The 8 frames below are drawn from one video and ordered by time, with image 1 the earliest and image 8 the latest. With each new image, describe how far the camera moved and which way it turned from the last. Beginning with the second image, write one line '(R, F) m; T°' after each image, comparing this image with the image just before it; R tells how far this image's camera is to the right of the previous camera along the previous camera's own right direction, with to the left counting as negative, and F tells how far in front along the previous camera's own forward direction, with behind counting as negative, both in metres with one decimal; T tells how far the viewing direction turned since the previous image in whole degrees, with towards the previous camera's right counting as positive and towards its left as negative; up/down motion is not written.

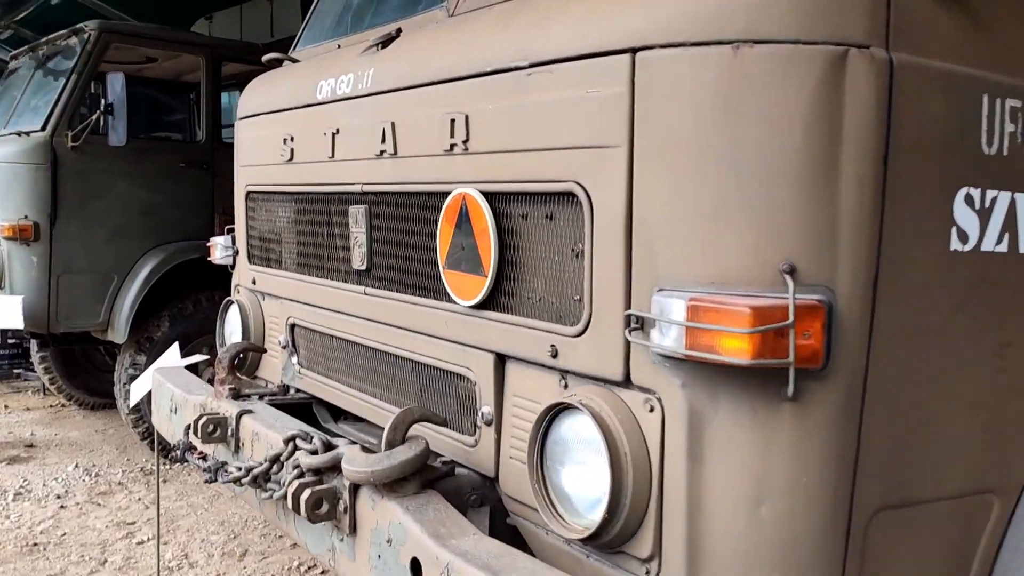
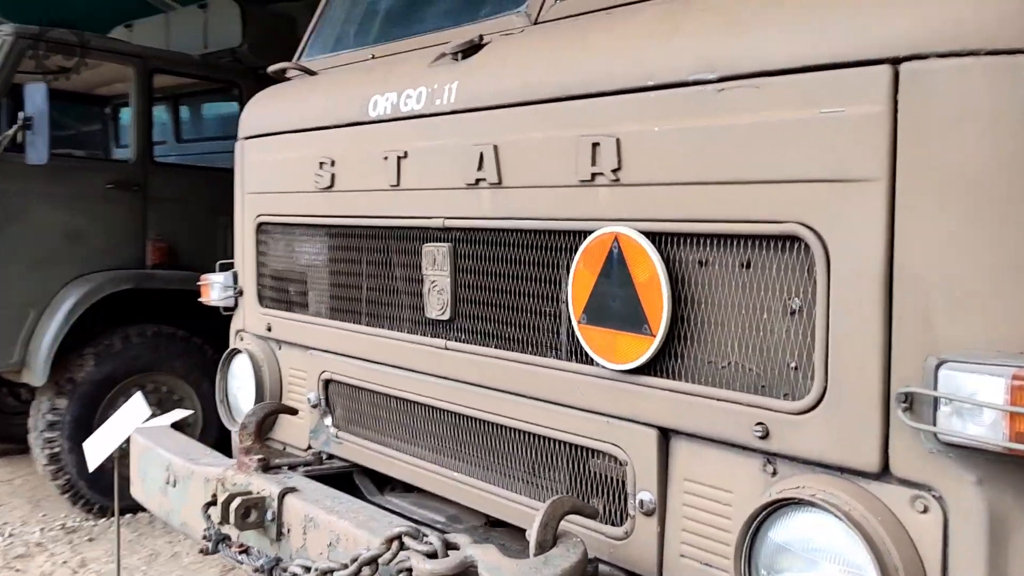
(-0.4, +0.3) m; +6°
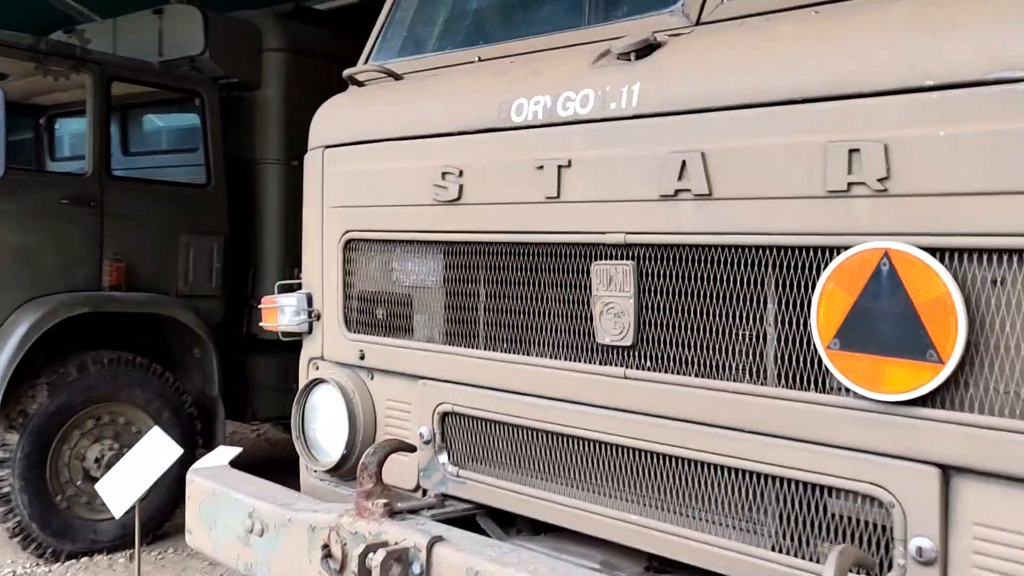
(-0.4, +0.2) m; +6°
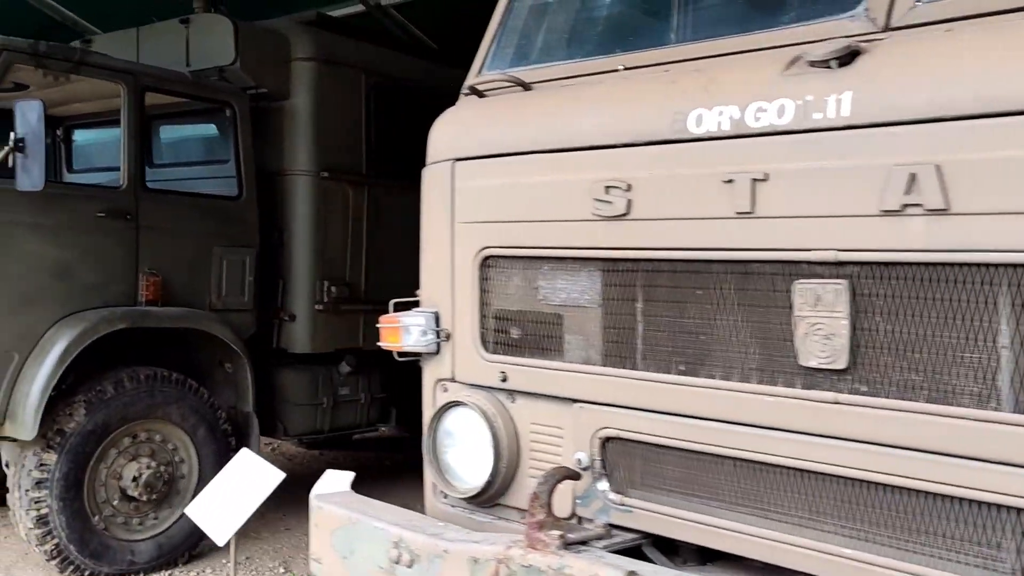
(-0.3, +0.1) m; +1°
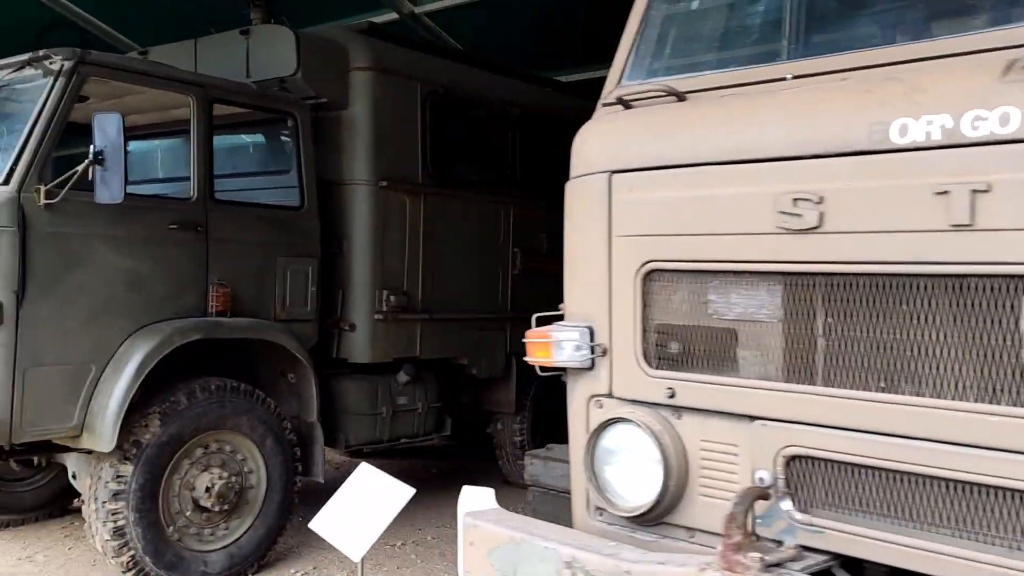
(-0.3, 0.0) m; -1°
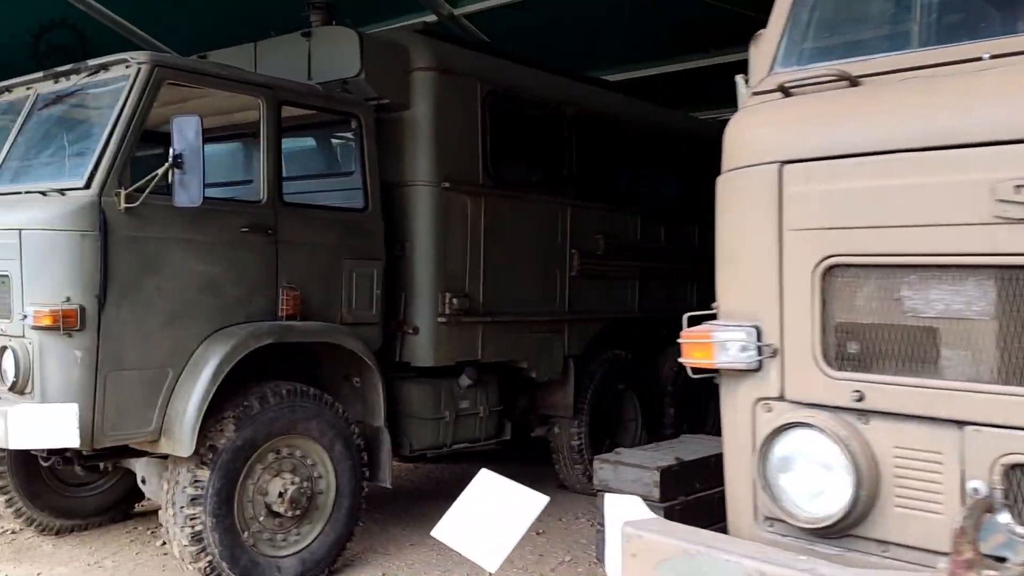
(-0.3, +0.1) m; -1°
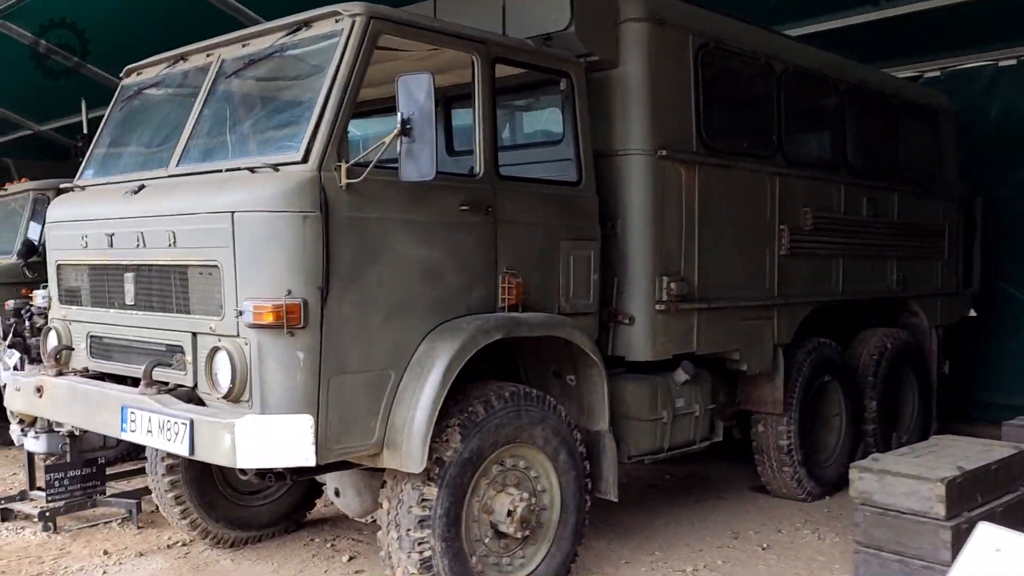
(-0.9, +0.7) m; -4°
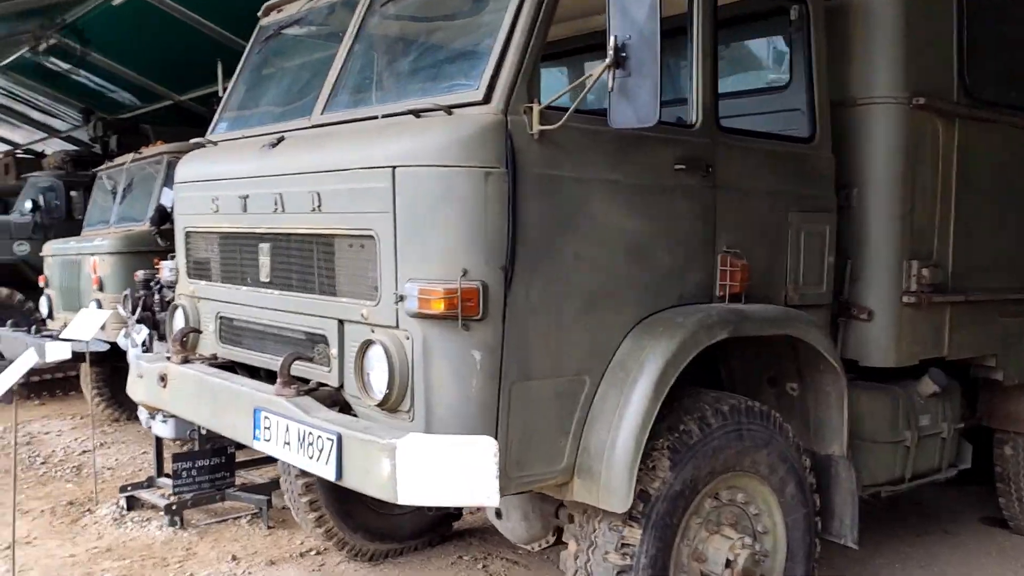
(-0.4, +0.9) m; -8°
